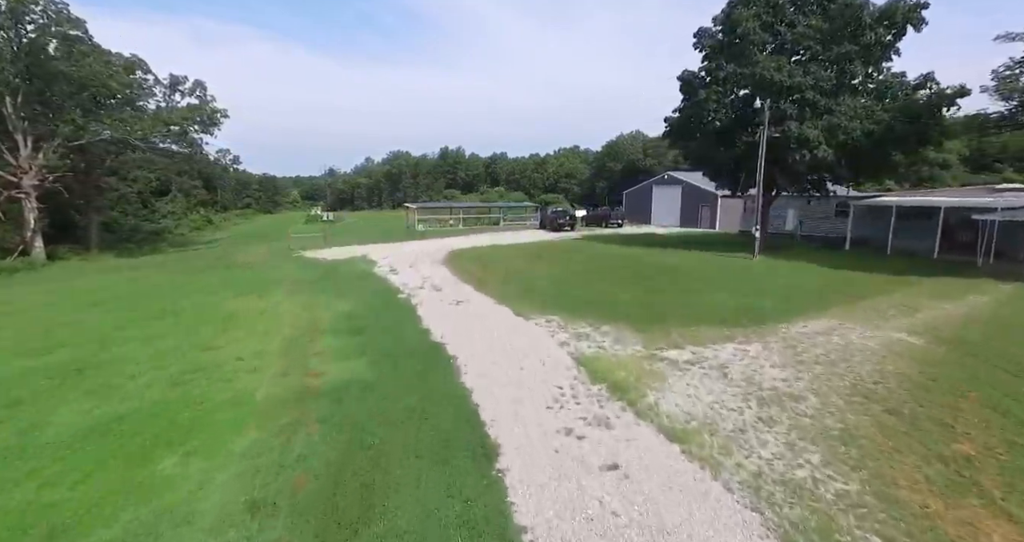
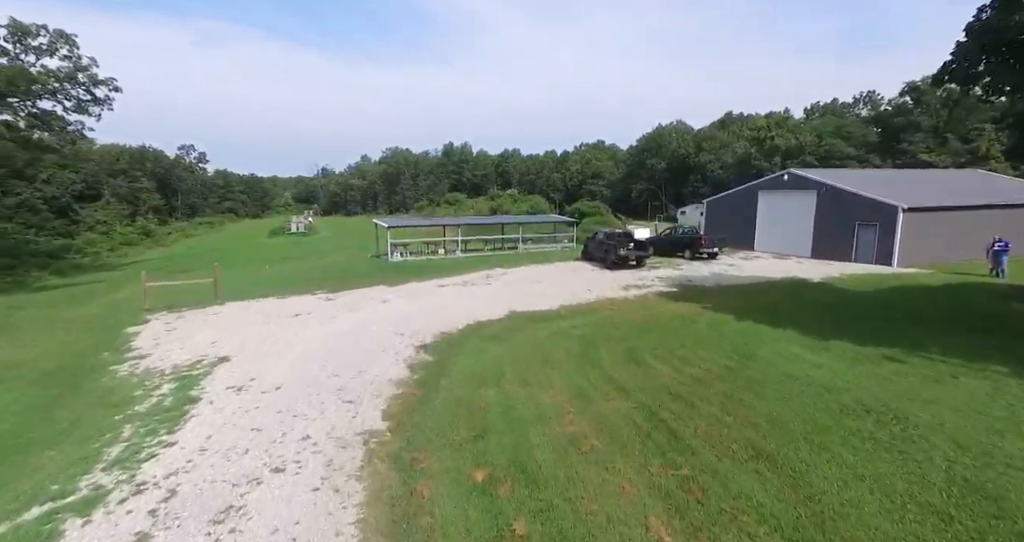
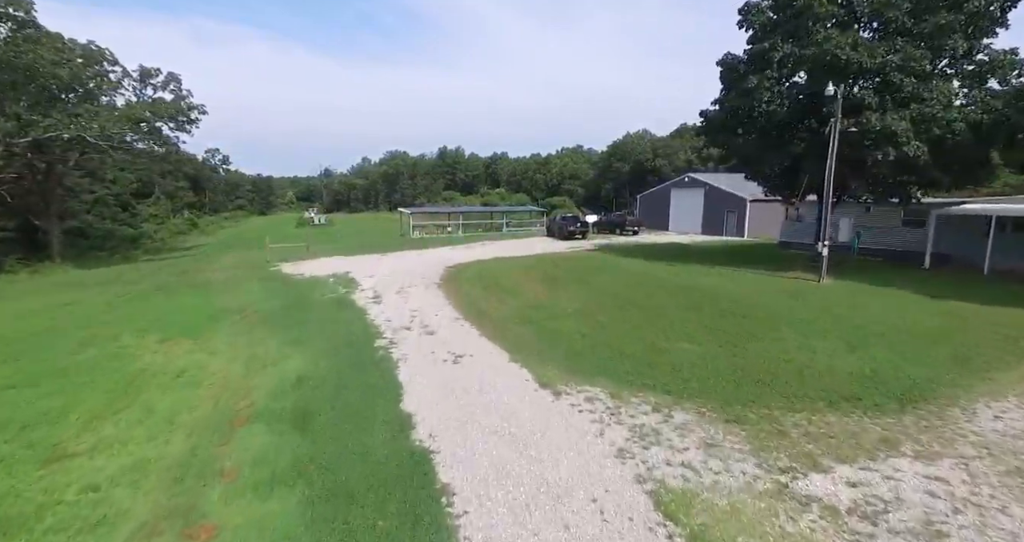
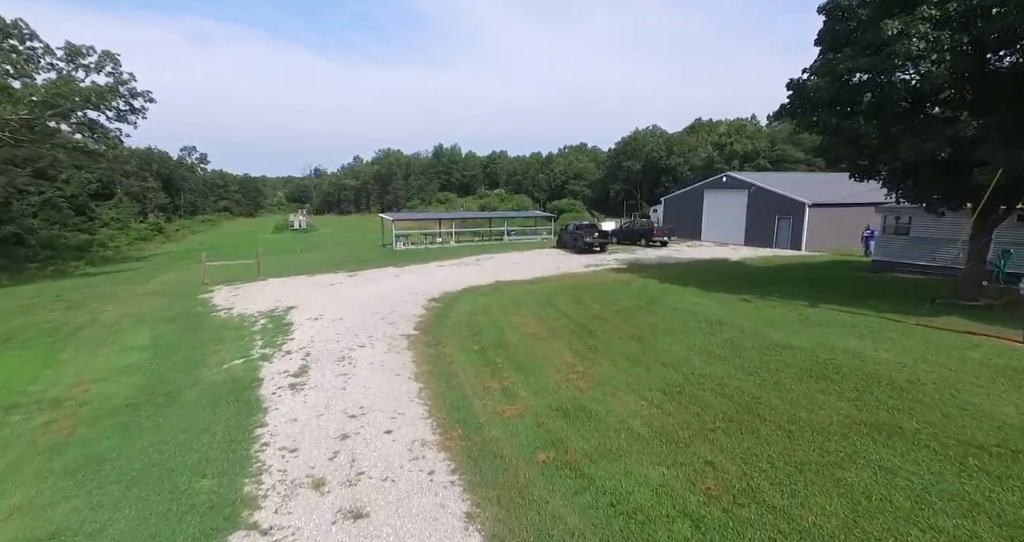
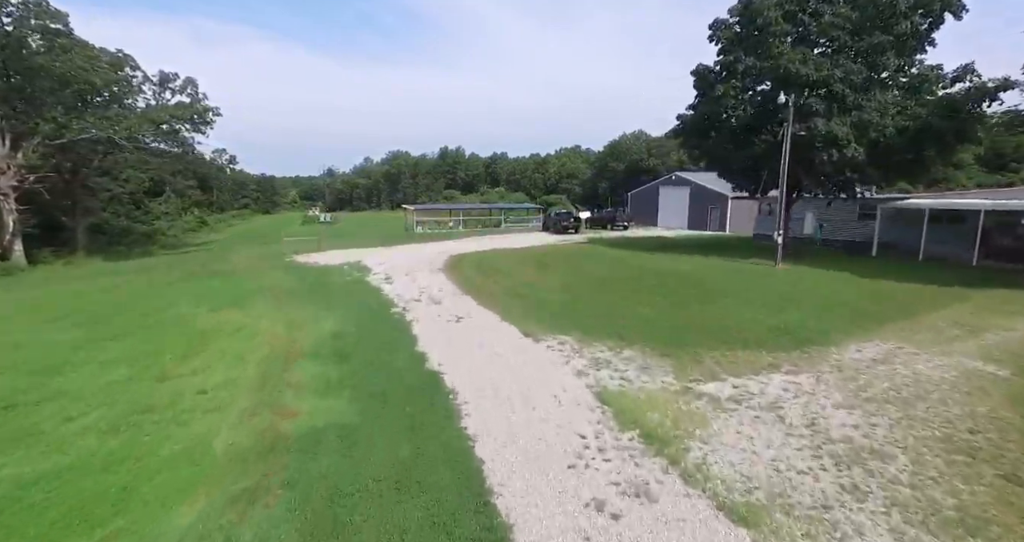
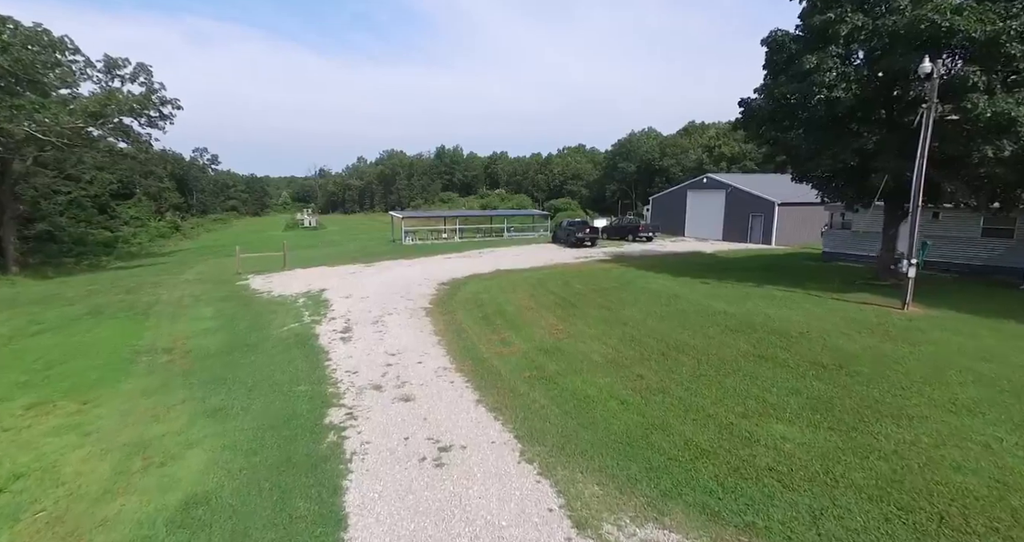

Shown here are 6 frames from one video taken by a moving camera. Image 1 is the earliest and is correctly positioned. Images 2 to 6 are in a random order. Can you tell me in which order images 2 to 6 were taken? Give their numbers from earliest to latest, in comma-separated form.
5, 3, 6, 4, 2
